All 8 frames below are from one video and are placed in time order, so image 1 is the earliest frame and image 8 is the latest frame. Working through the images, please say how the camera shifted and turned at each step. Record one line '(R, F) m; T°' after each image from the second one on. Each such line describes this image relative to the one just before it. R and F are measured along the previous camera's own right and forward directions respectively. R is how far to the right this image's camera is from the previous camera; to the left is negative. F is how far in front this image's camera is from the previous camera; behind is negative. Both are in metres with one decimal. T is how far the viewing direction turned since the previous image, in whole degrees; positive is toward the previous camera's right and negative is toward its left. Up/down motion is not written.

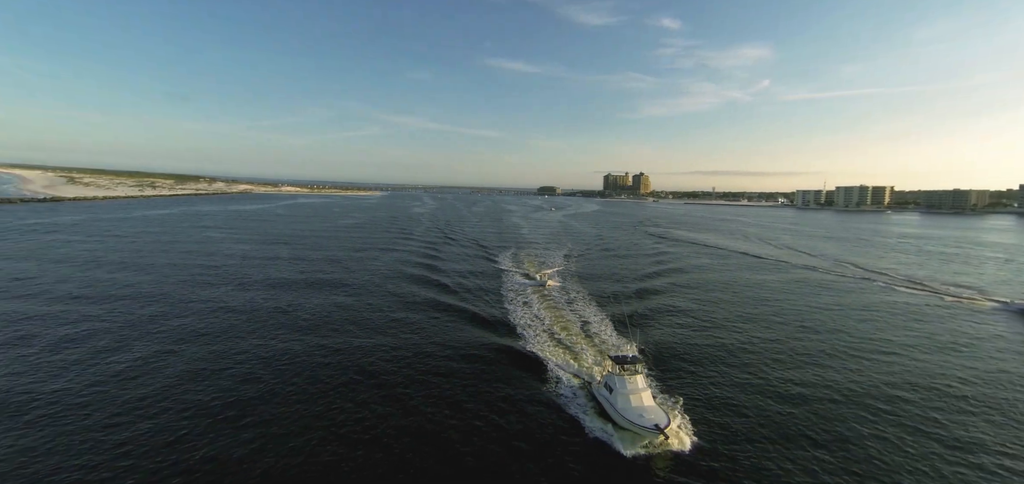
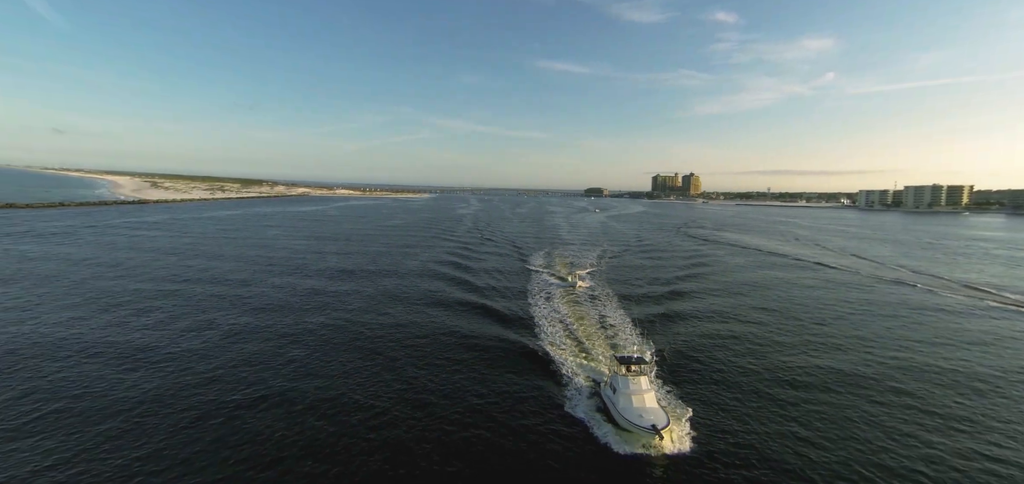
(+1.7, -0.2) m; -6°
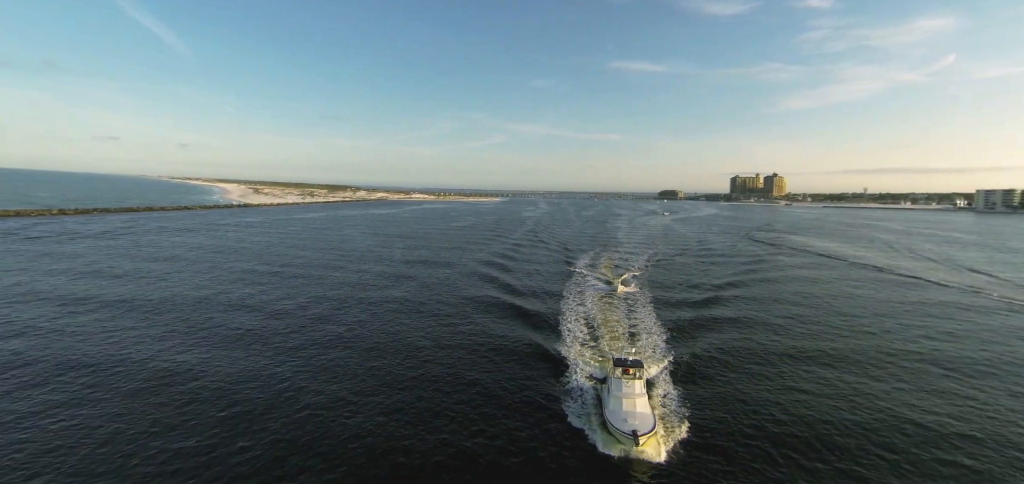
(+3.0, +0.1) m; -9°
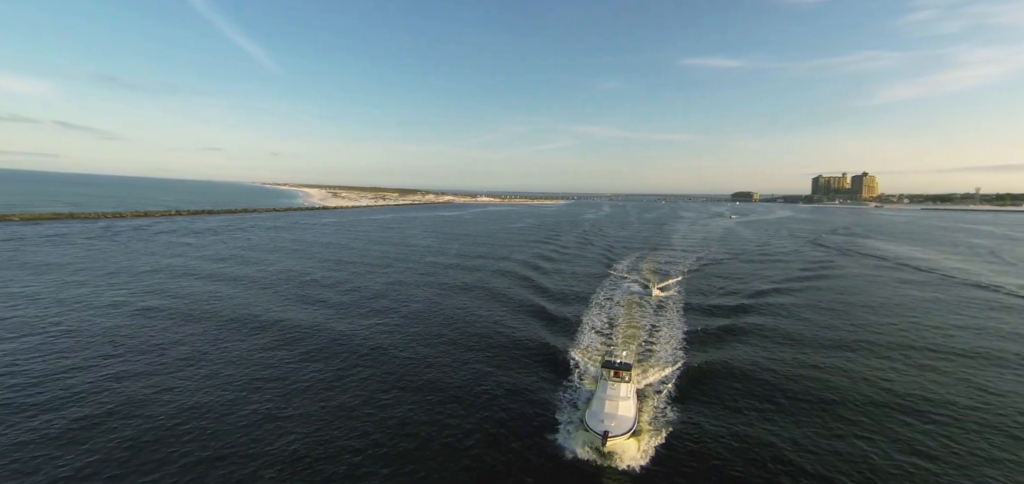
(+2.9, +0.2) m; -8°
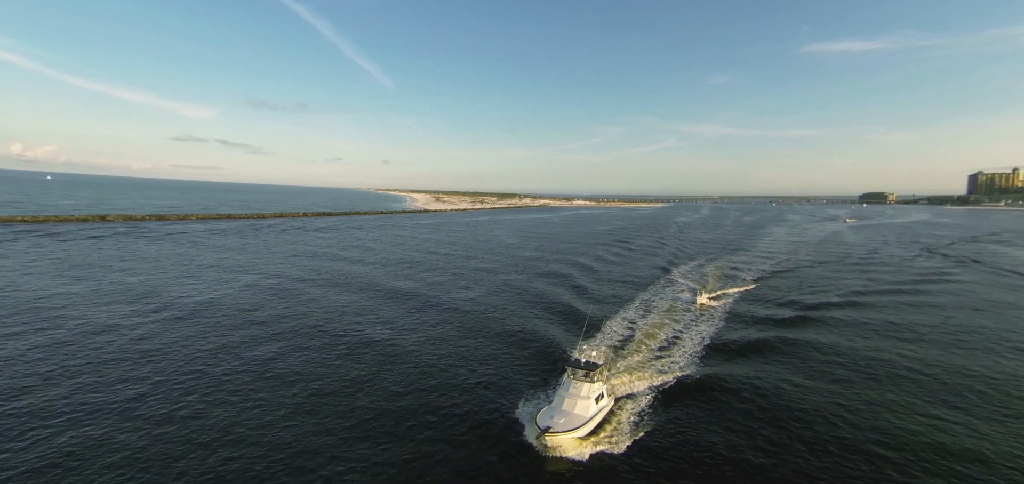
(+4.6, +0.2) m; -12°
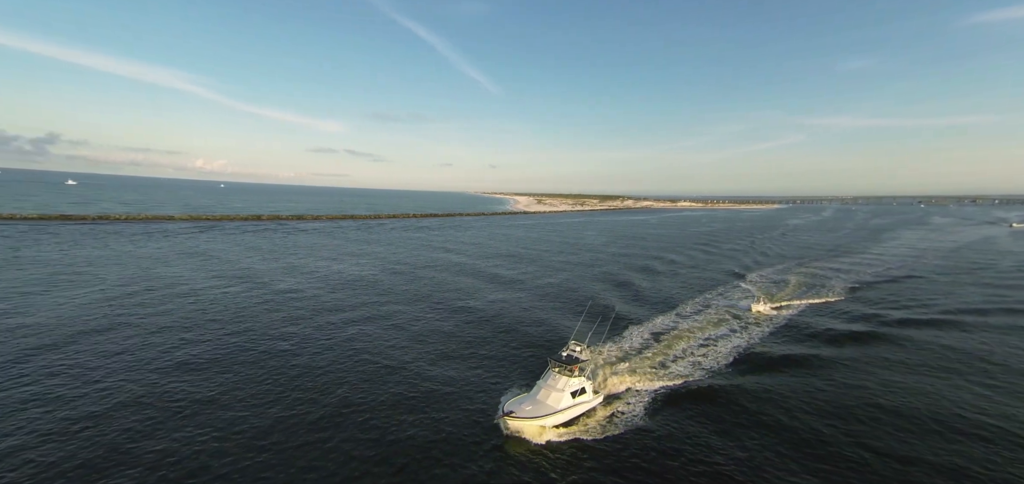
(+4.1, 0.0) m; -13°
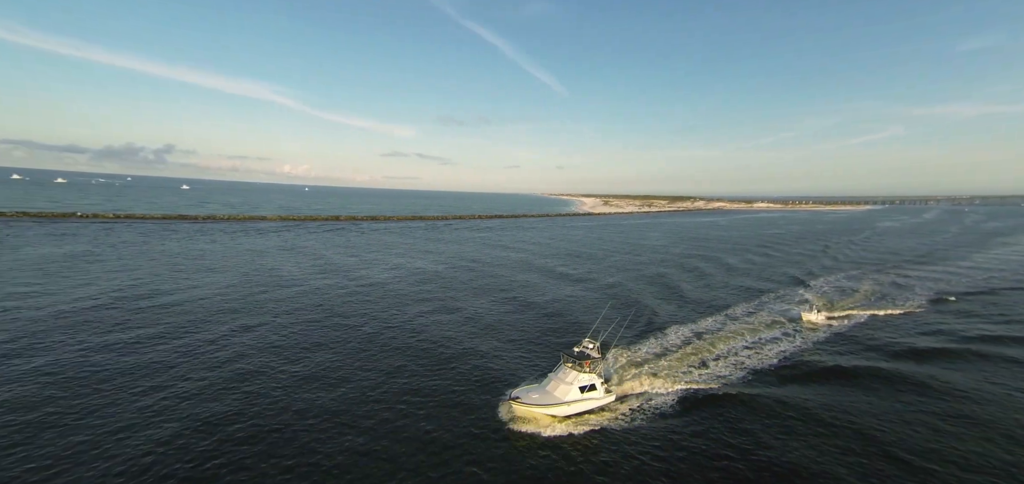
(+1.8, -0.6) m; -8°
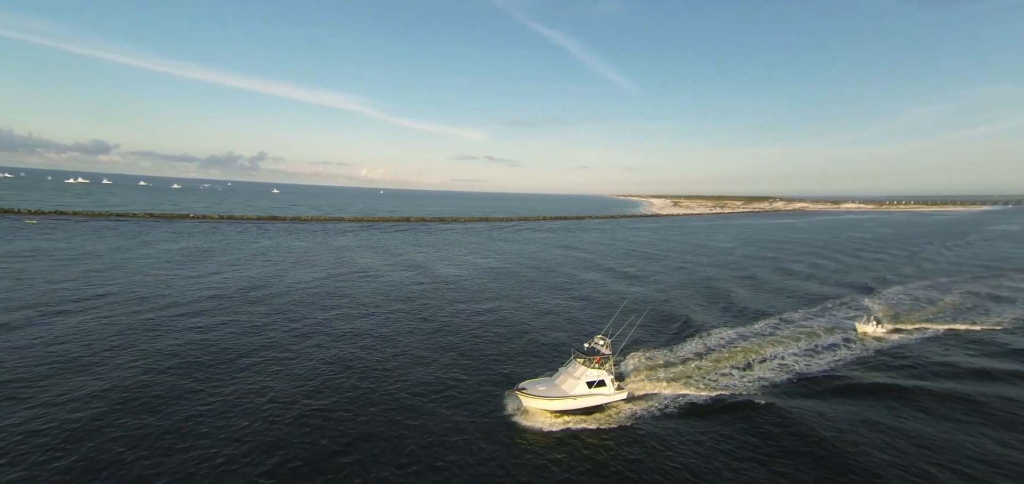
(+1.5, -0.9) m; -8°
